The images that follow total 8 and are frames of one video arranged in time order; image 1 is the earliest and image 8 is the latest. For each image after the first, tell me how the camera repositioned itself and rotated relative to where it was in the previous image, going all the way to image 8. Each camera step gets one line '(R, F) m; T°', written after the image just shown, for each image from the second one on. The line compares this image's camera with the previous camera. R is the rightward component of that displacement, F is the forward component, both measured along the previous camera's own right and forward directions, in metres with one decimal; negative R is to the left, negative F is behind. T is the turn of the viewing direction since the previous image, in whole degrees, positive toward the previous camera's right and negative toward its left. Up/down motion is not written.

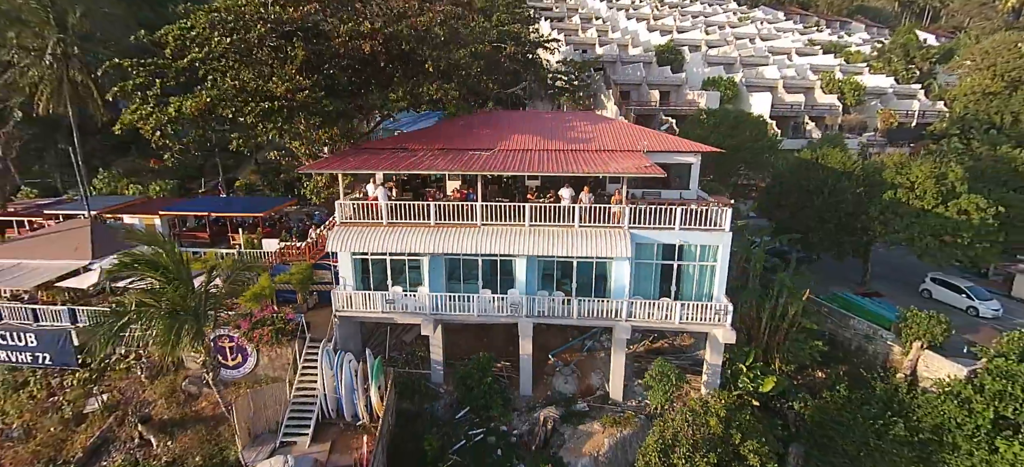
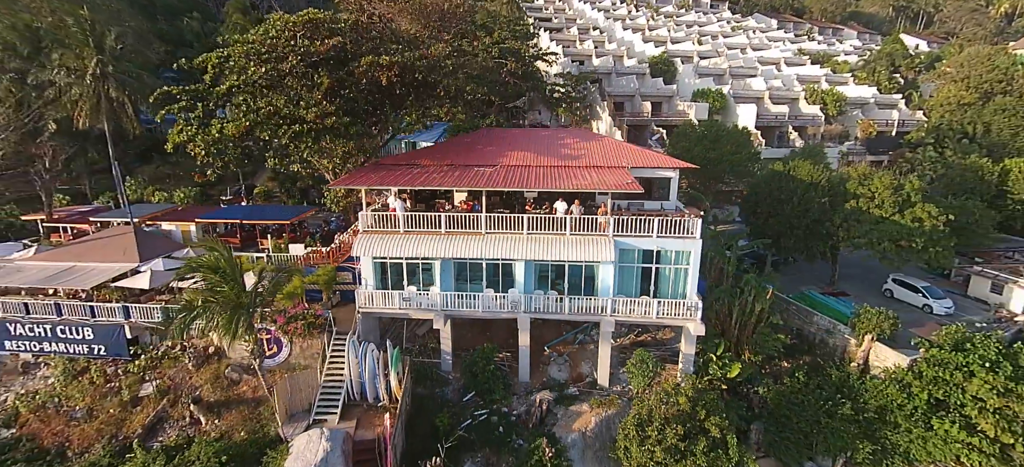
(0.0, -1.7) m; 0°
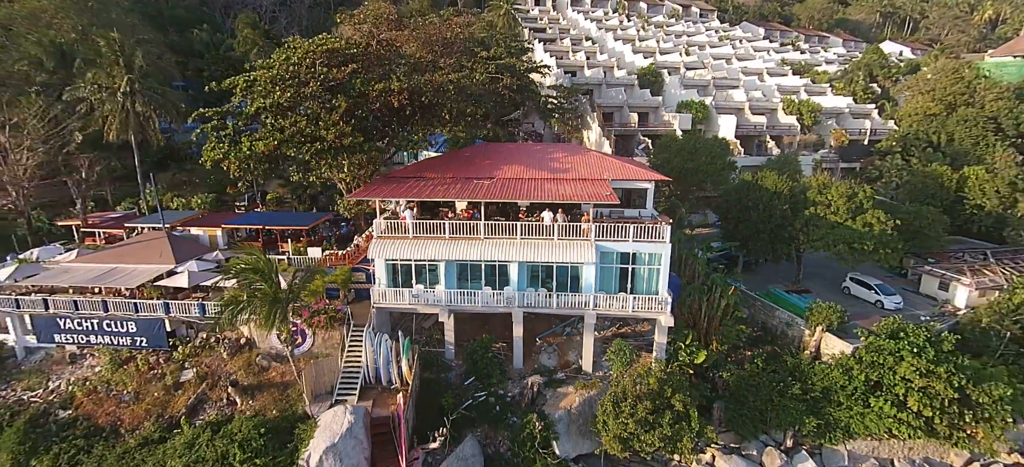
(+0.1, -1.9) m; 0°
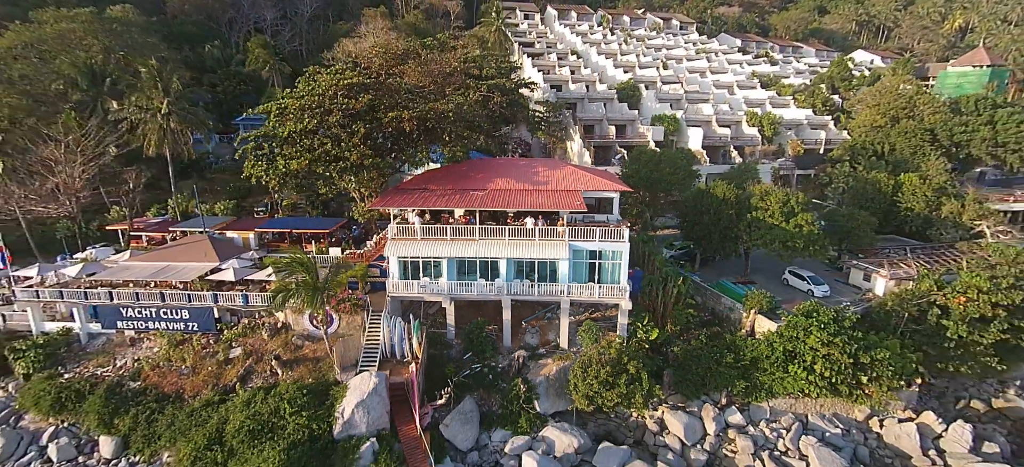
(+0.2, -3.4) m; +1°
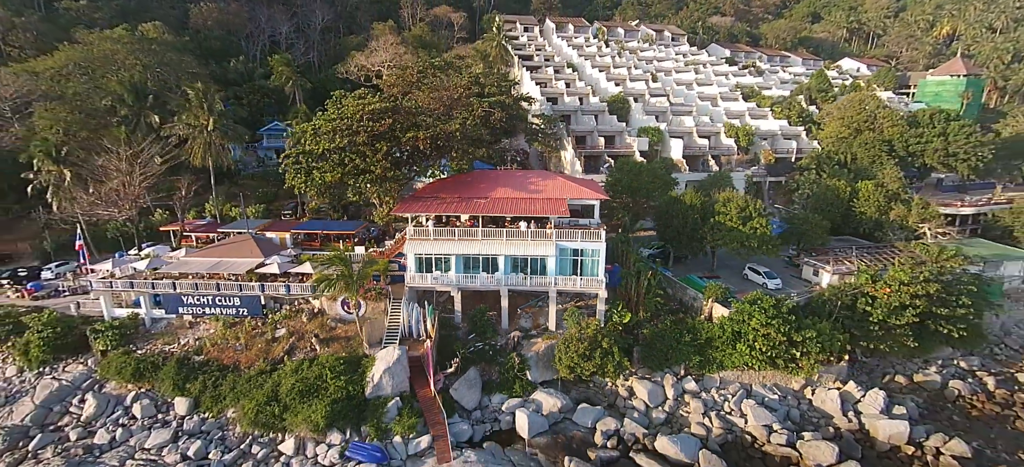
(+0.2, -3.8) m; 0°
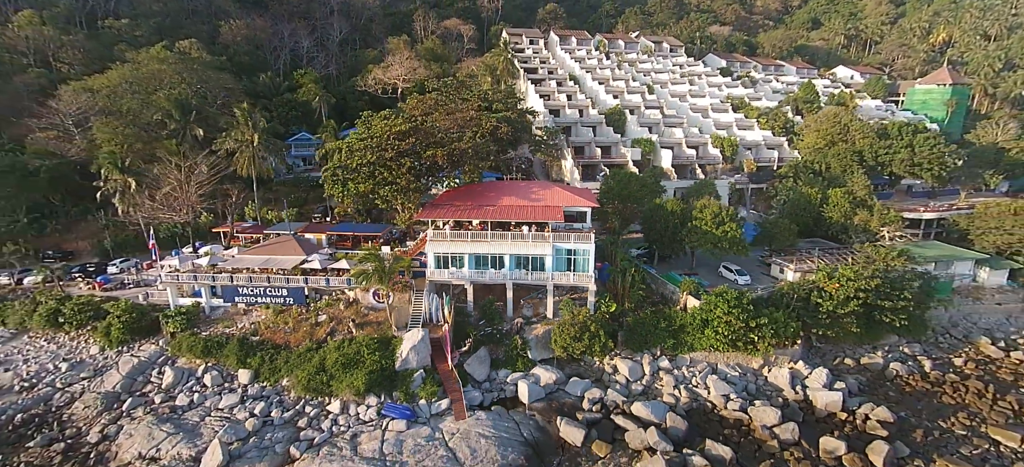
(+0.1, -4.1) m; -1°
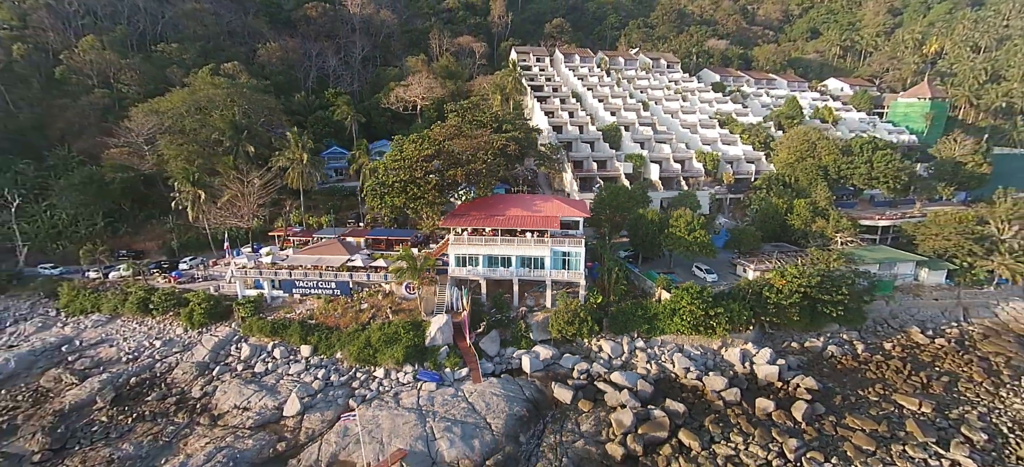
(+0.2, -6.2) m; -1°
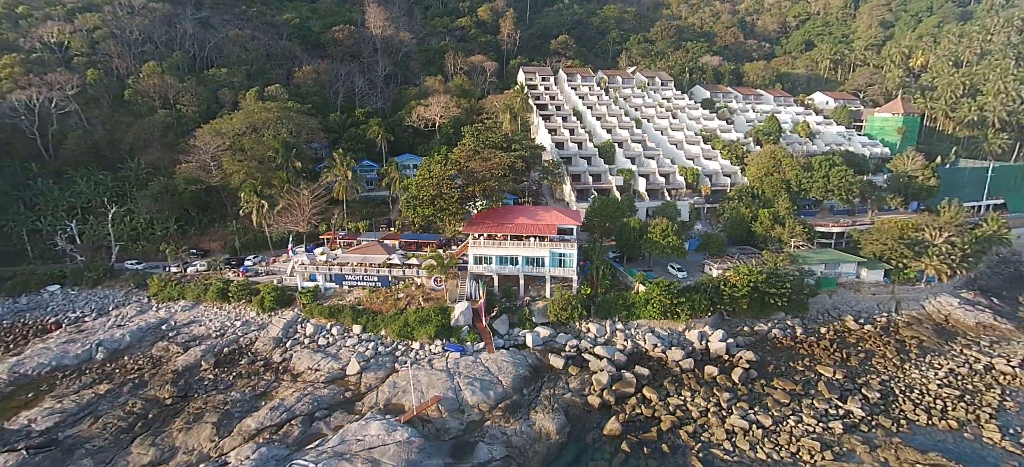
(+0.1, -8.3) m; -1°
